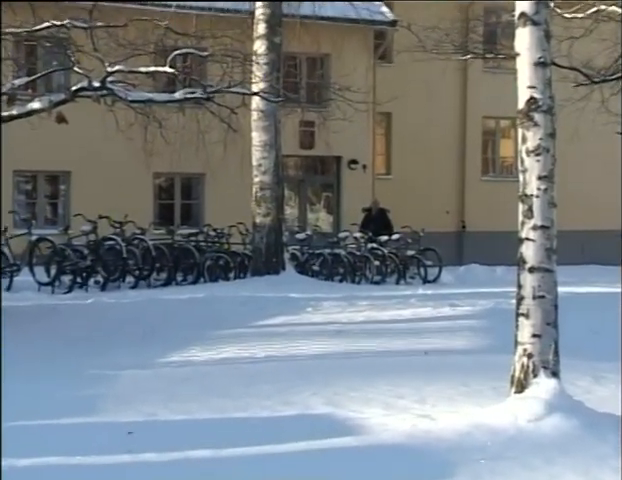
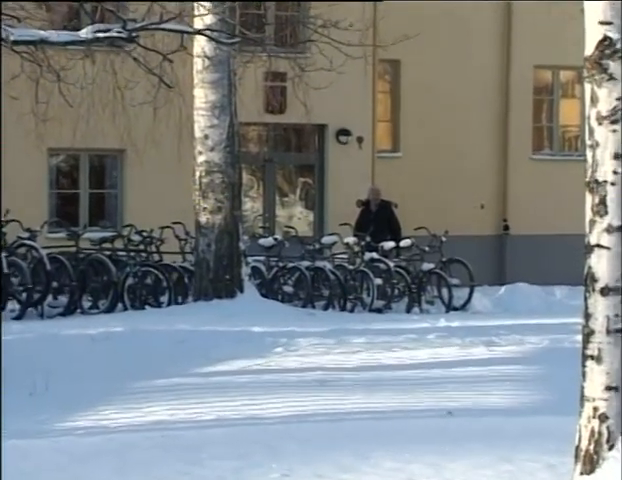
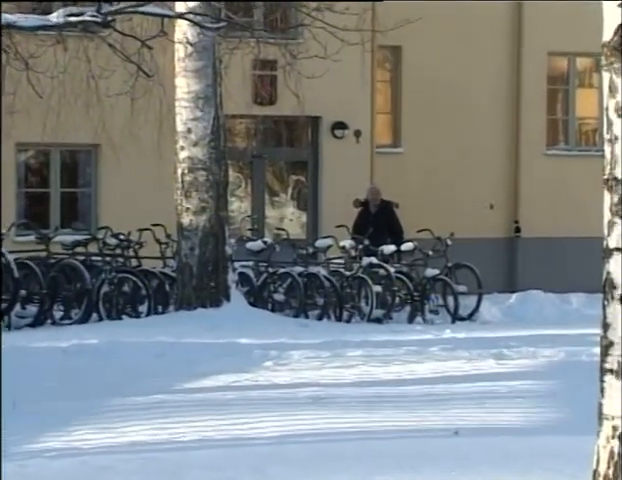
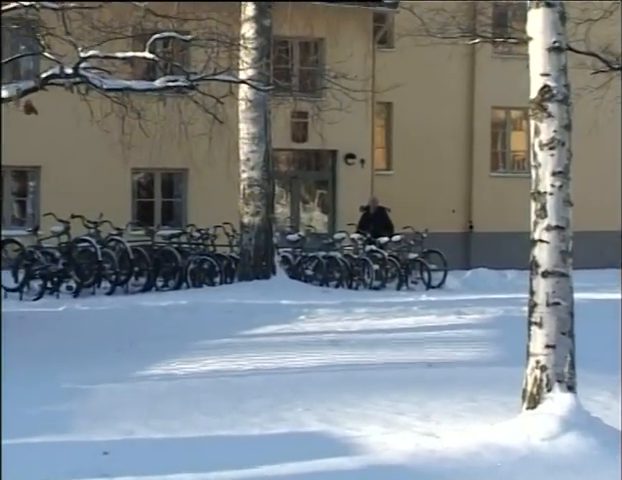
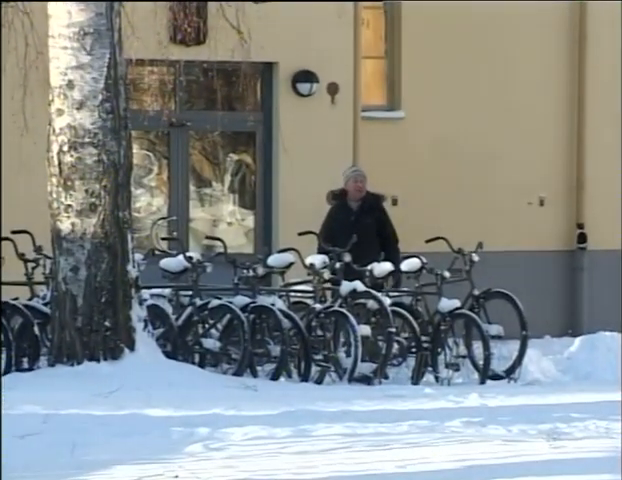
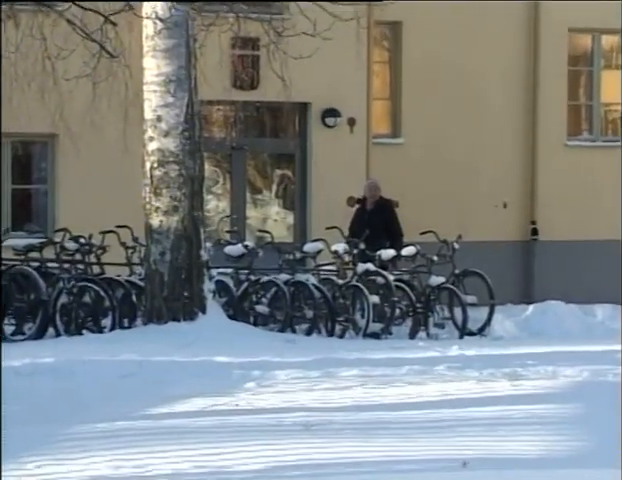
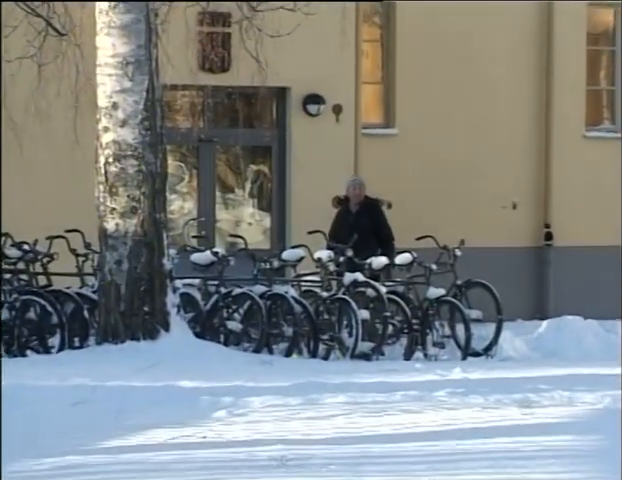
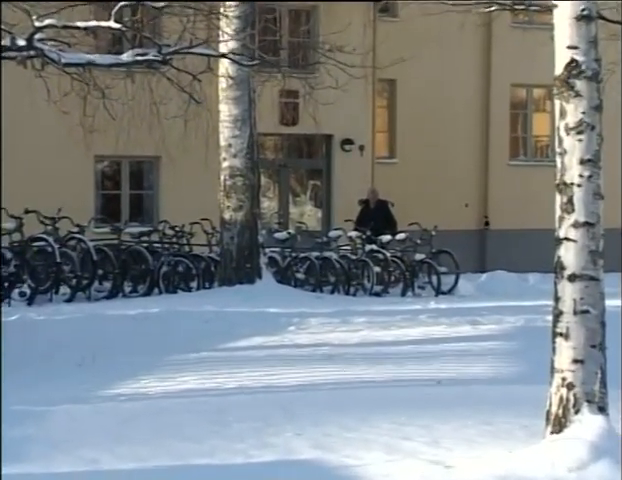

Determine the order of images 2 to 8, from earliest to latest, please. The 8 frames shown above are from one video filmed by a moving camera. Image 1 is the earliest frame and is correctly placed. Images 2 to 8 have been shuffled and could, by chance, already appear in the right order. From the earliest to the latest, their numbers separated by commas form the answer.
4, 8, 2, 3, 6, 7, 5
